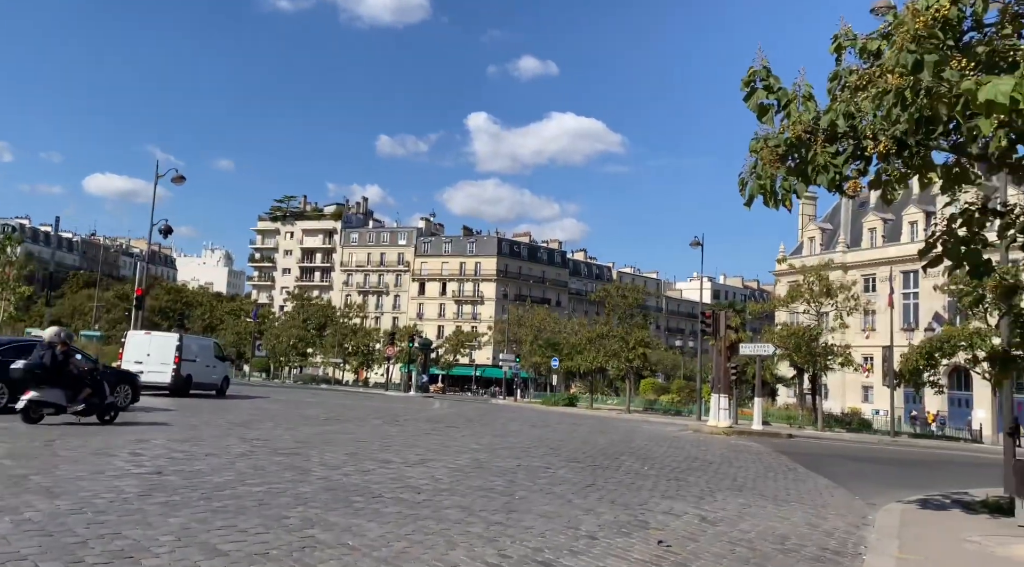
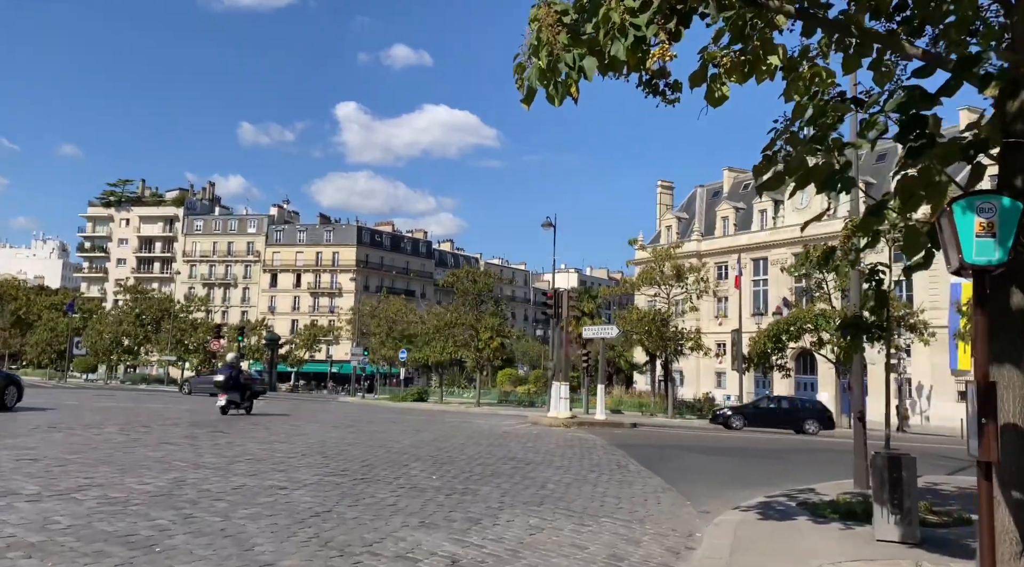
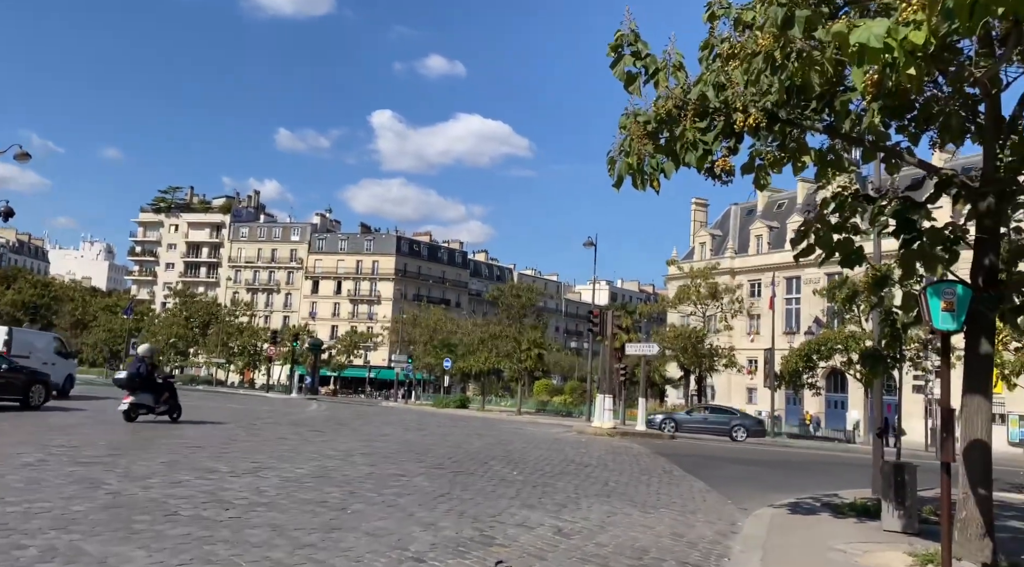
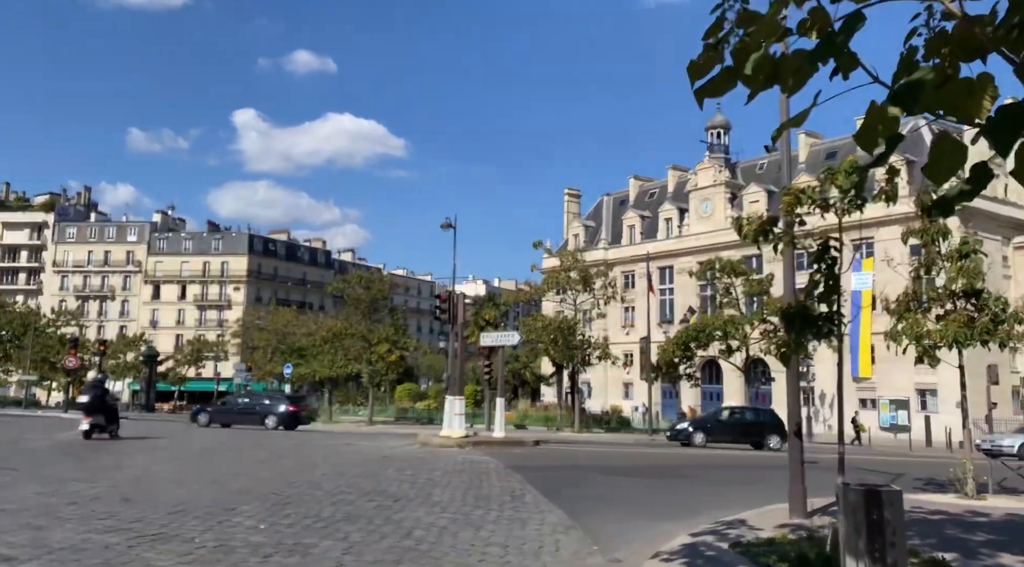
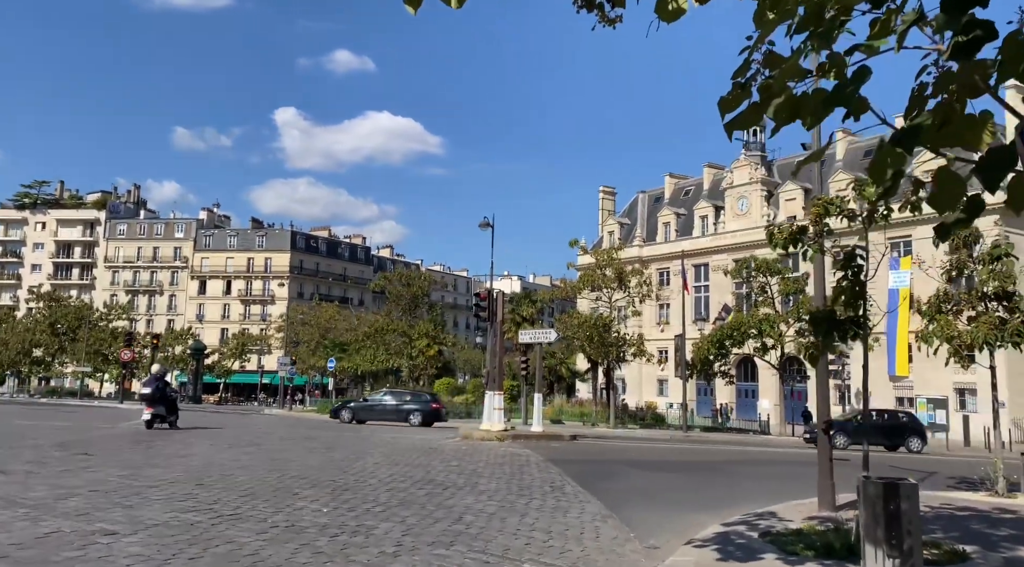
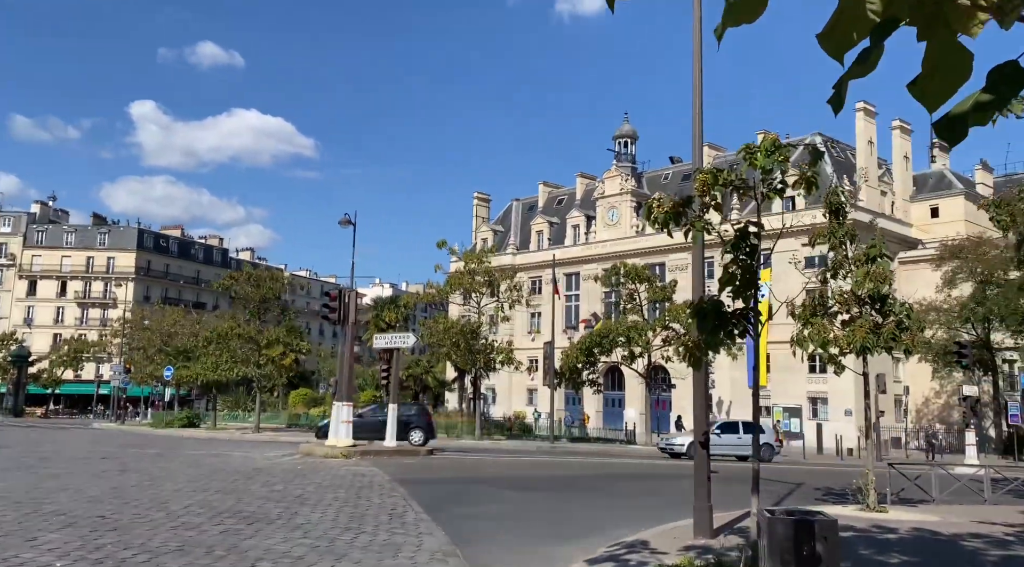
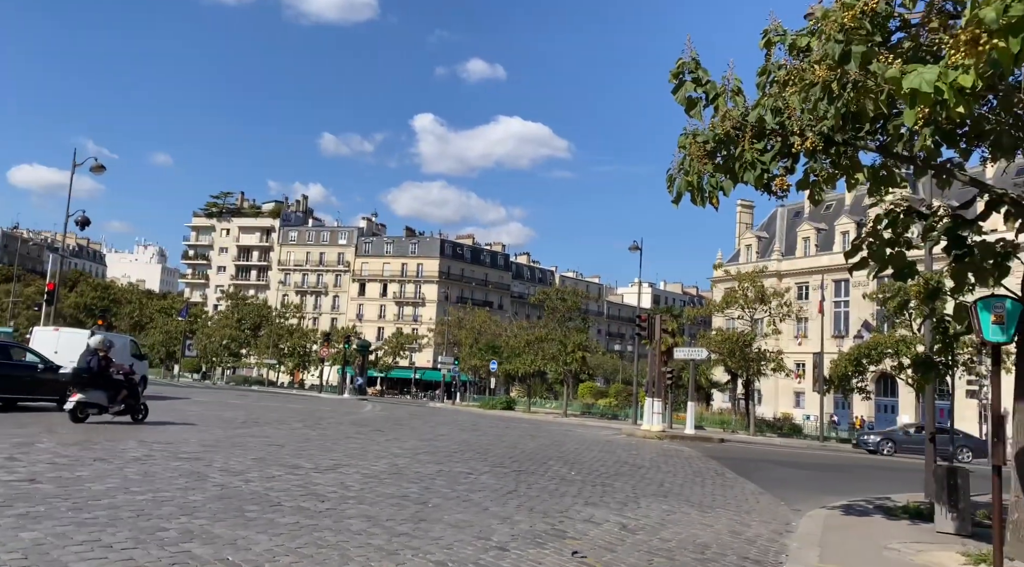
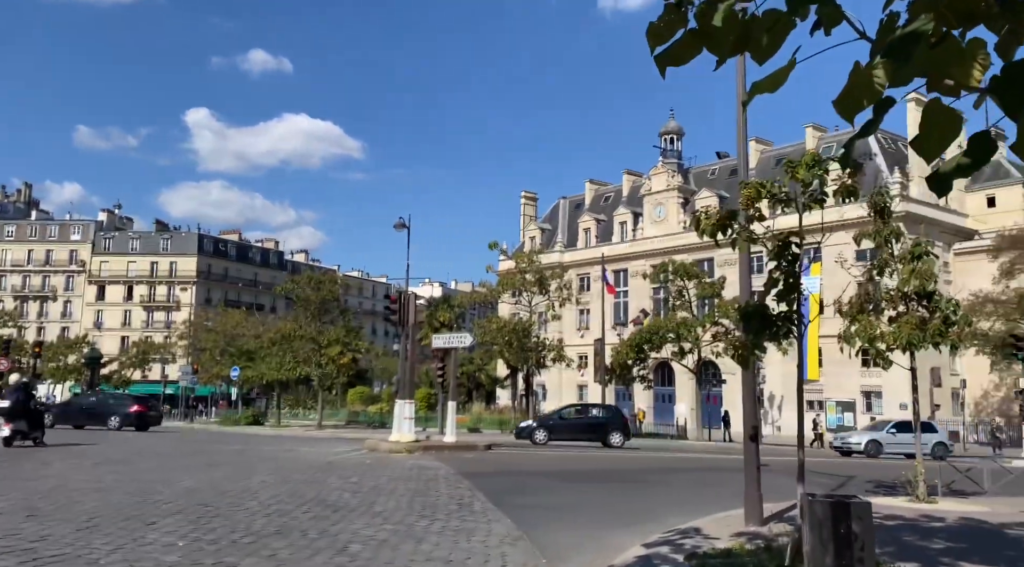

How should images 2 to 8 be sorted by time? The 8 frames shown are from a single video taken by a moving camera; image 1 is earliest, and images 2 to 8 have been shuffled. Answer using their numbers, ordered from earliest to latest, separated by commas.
7, 3, 2, 5, 4, 8, 6
